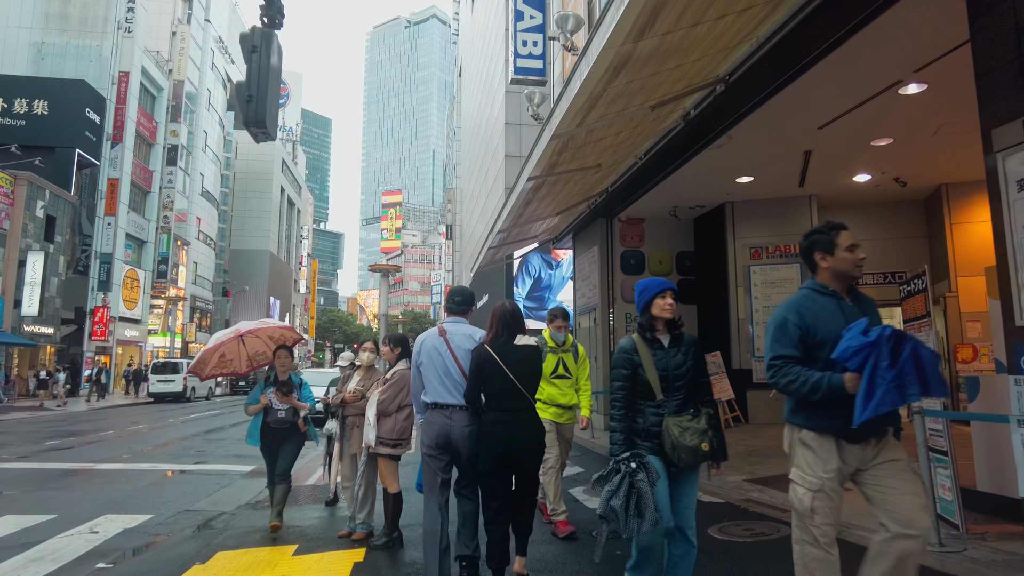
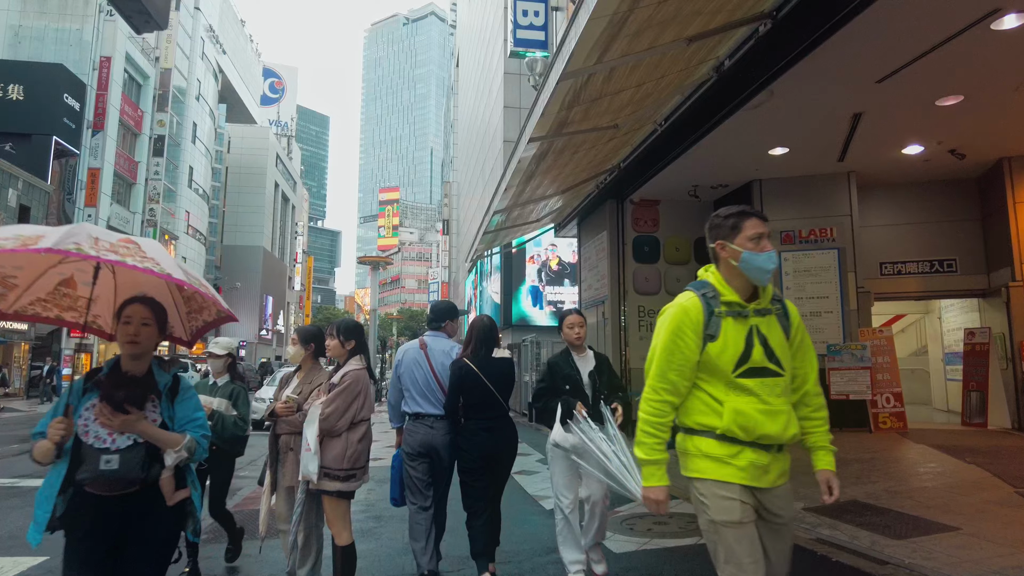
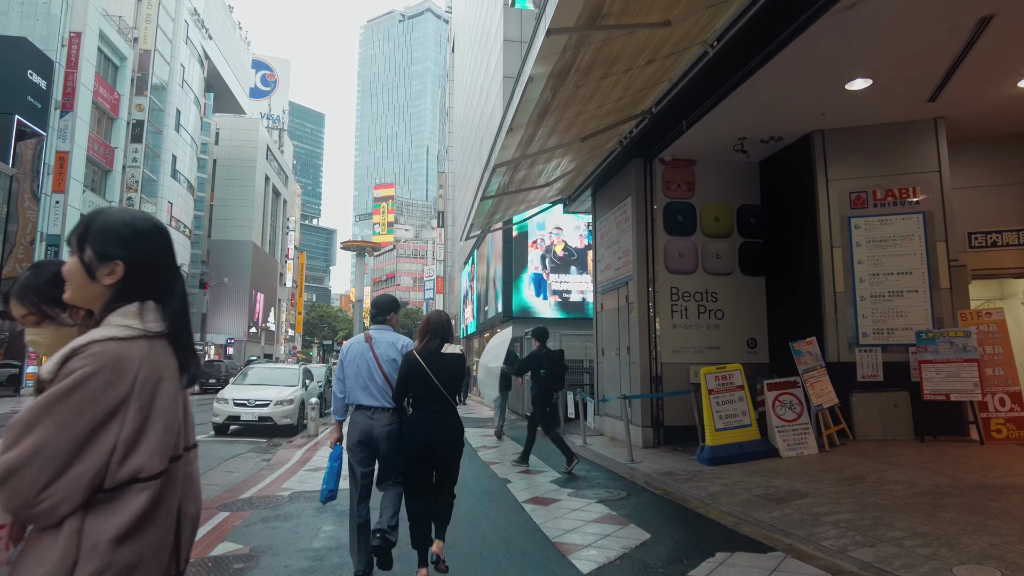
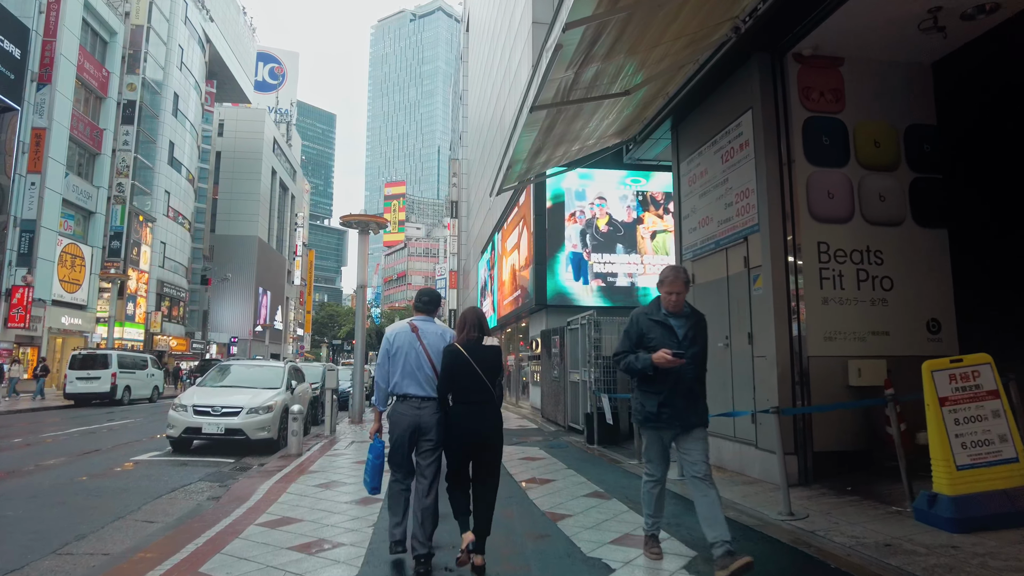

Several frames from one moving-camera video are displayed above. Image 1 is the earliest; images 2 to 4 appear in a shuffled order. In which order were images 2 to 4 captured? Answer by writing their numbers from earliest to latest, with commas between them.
2, 3, 4
